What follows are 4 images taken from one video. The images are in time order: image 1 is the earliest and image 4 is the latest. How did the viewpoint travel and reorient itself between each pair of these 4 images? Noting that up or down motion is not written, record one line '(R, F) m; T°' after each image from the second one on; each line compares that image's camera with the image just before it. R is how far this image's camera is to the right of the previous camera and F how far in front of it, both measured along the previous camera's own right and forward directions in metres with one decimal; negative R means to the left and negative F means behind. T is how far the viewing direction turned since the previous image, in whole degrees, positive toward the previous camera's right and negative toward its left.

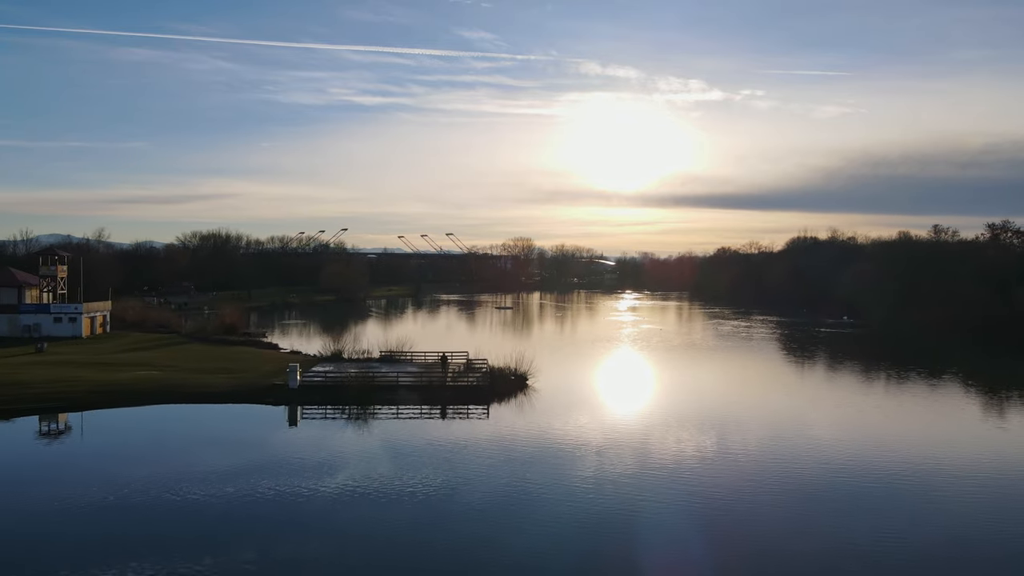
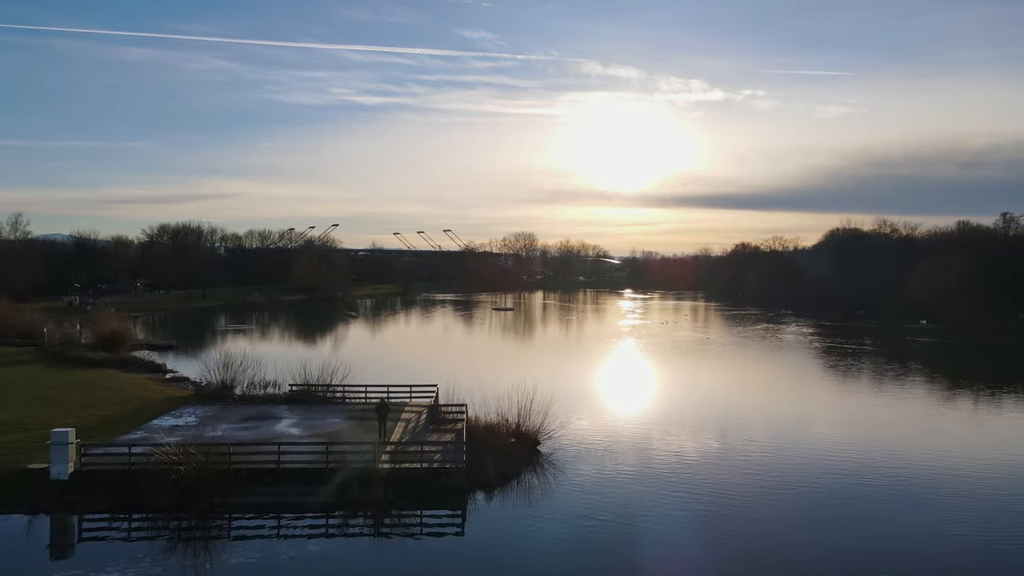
(0.0, +4.4) m; 0°
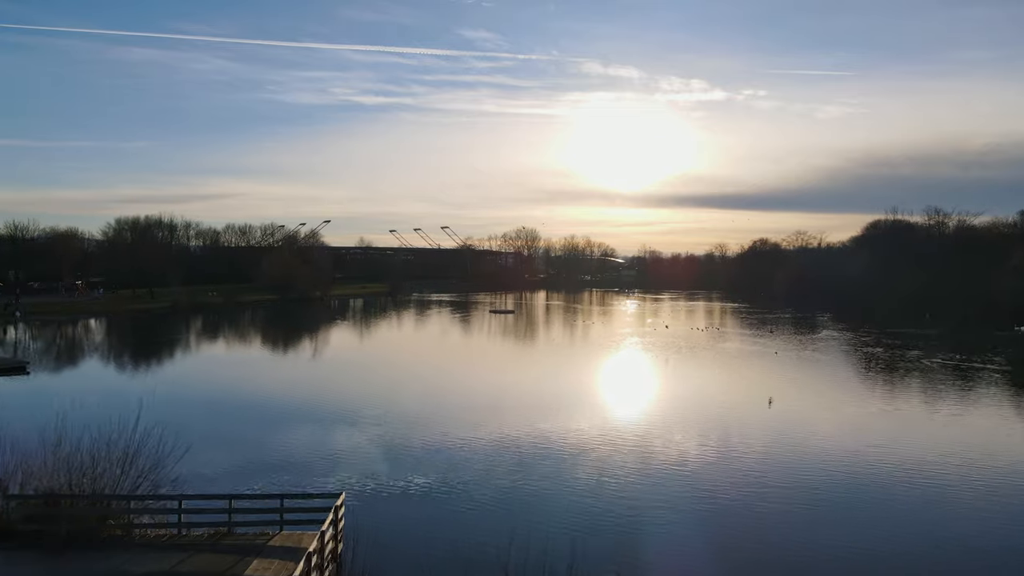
(0.0, +3.7) m; 0°
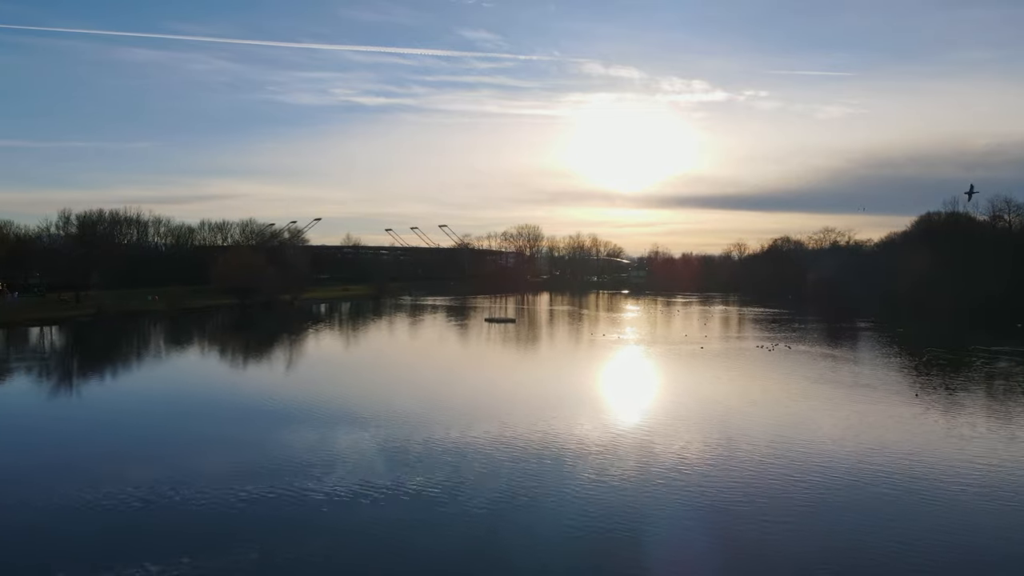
(0.0, +3.6) m; 0°
